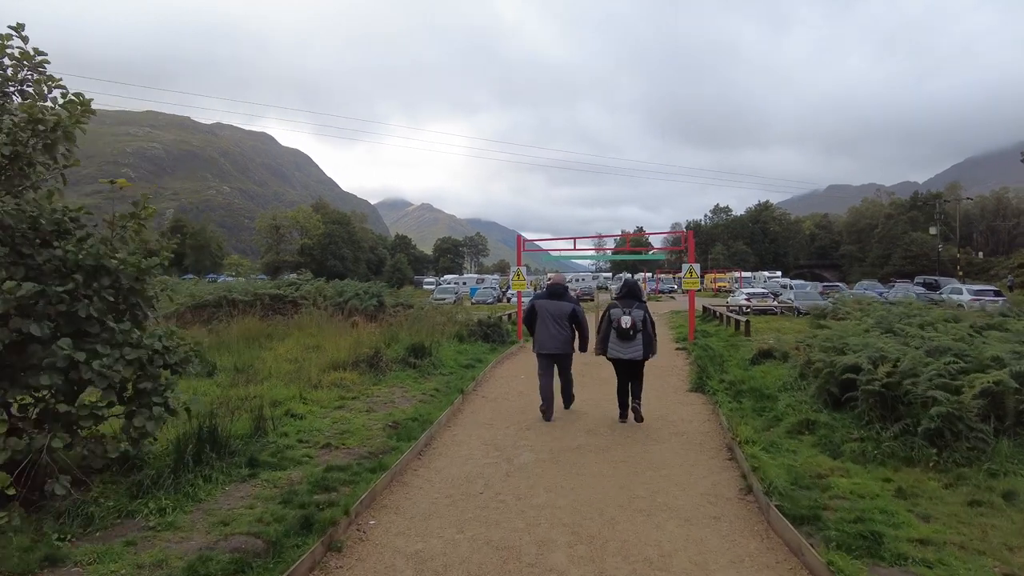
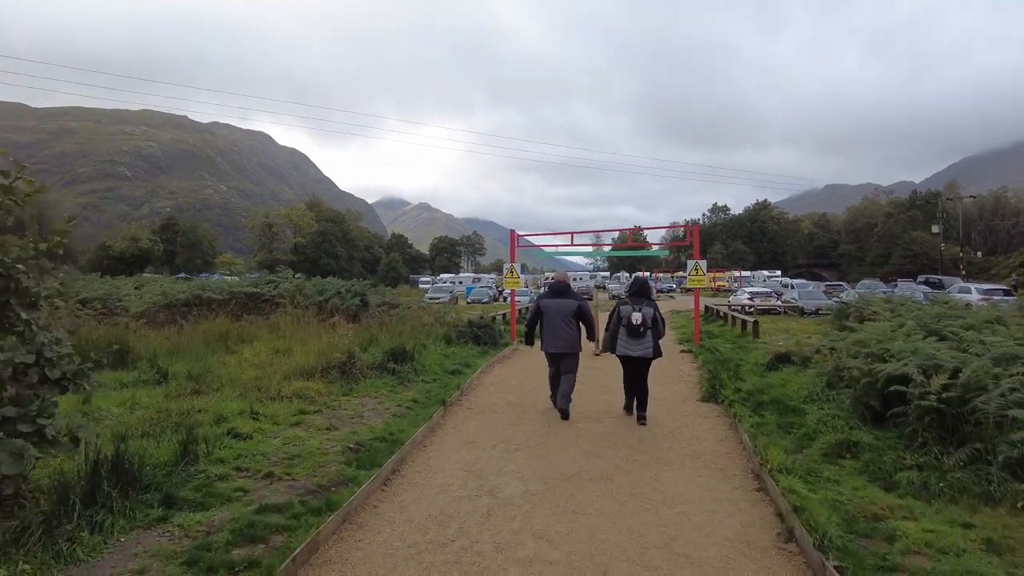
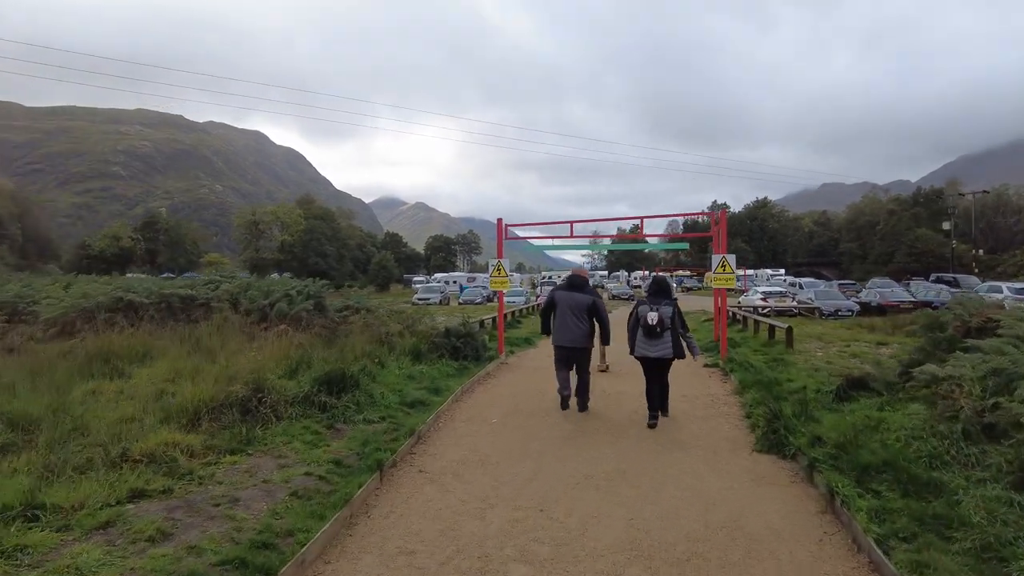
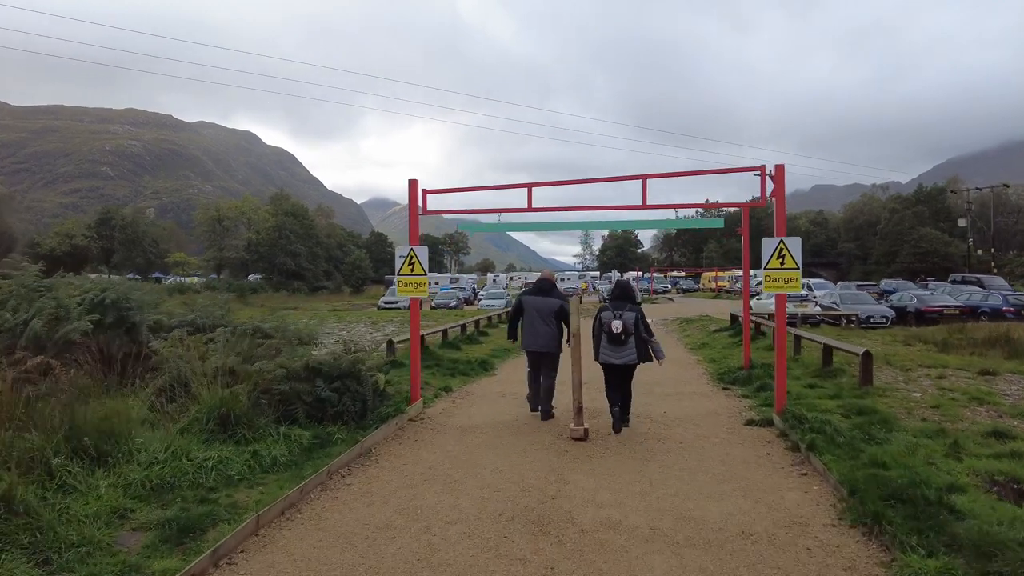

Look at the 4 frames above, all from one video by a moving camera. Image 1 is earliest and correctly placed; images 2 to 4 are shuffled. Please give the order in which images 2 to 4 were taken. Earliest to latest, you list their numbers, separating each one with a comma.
2, 3, 4
